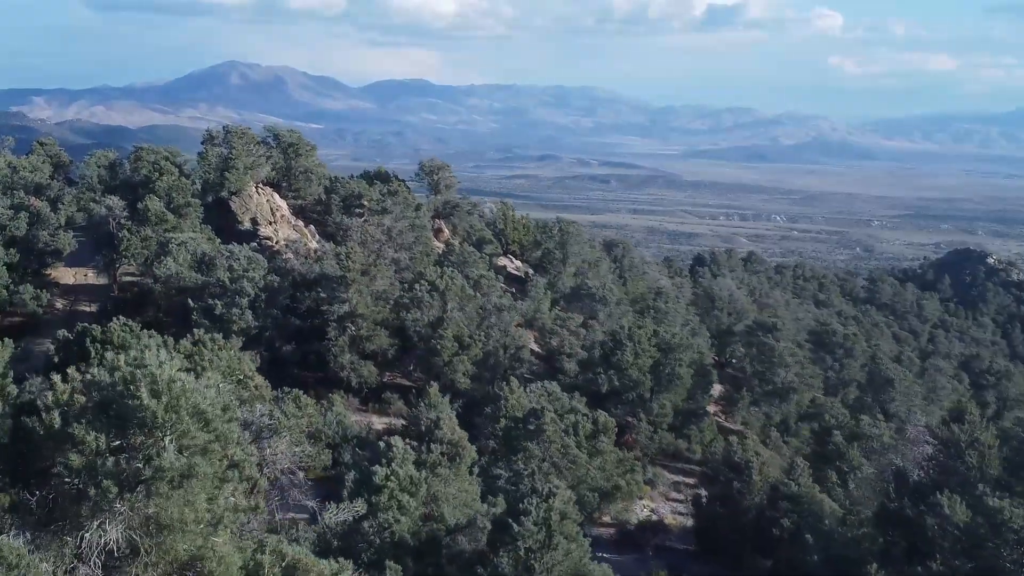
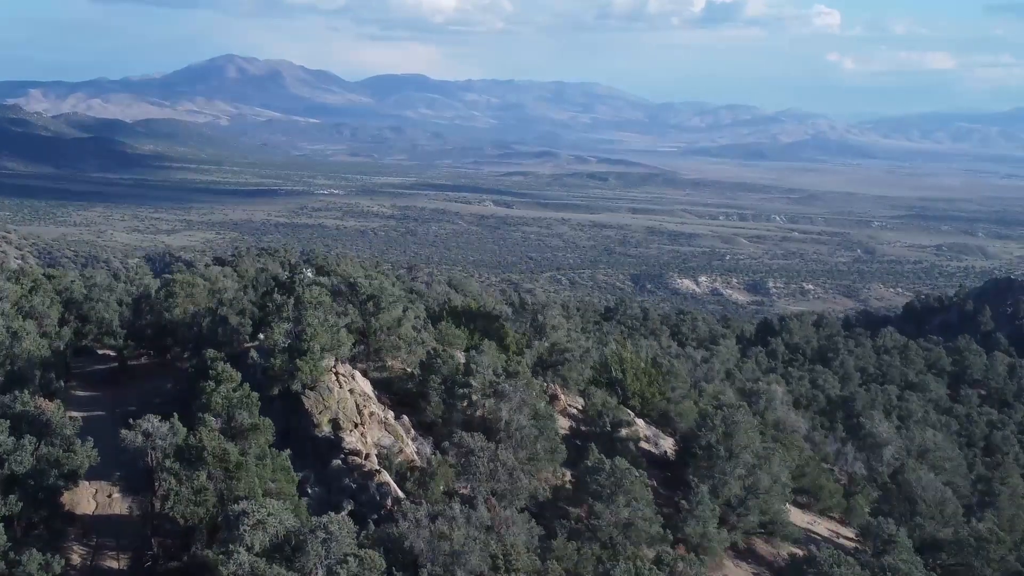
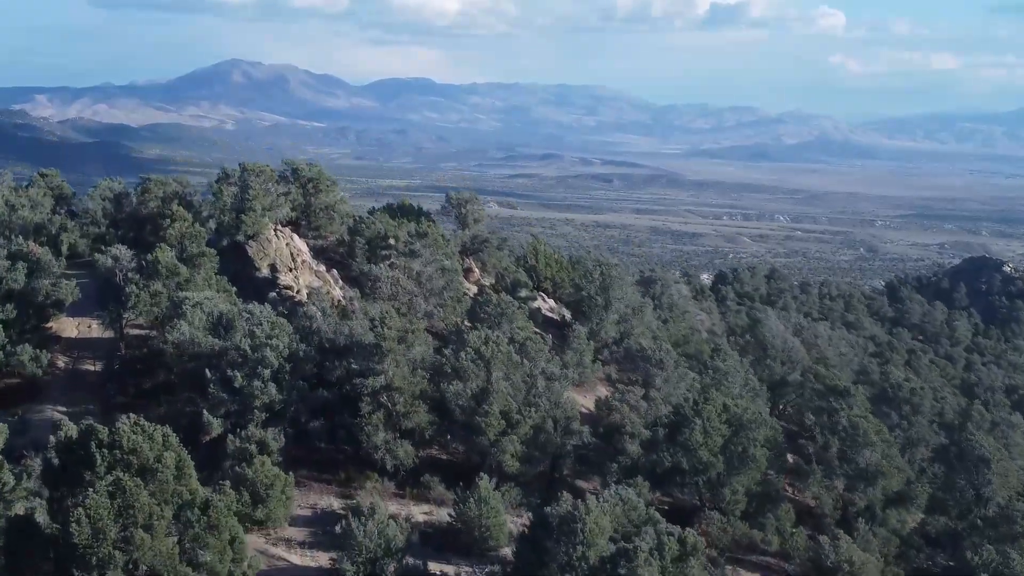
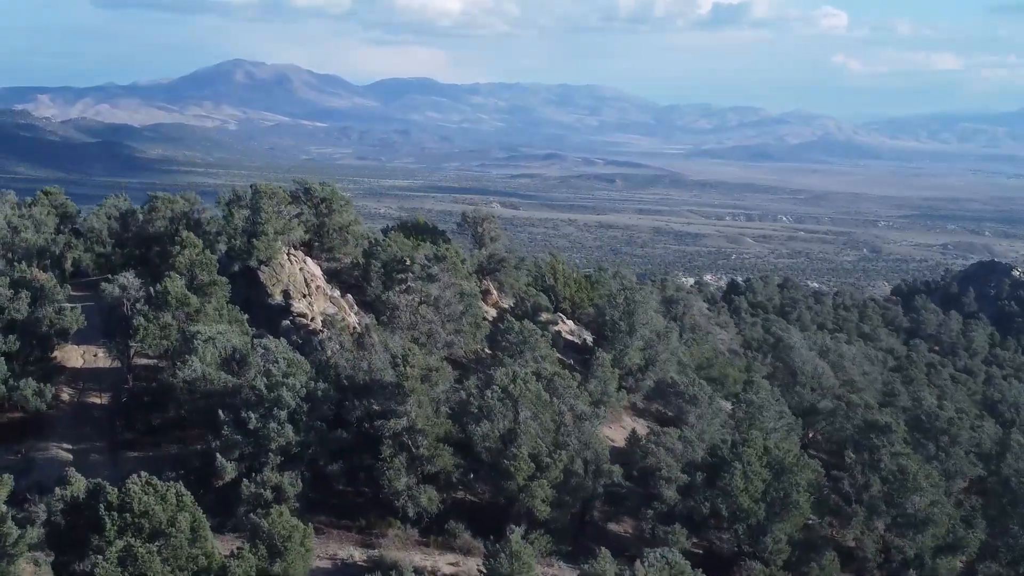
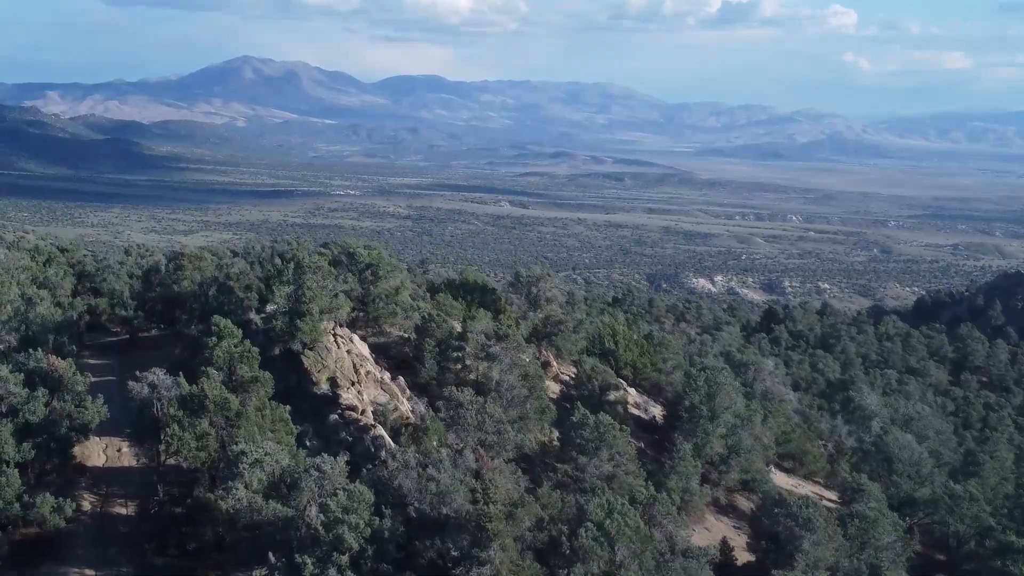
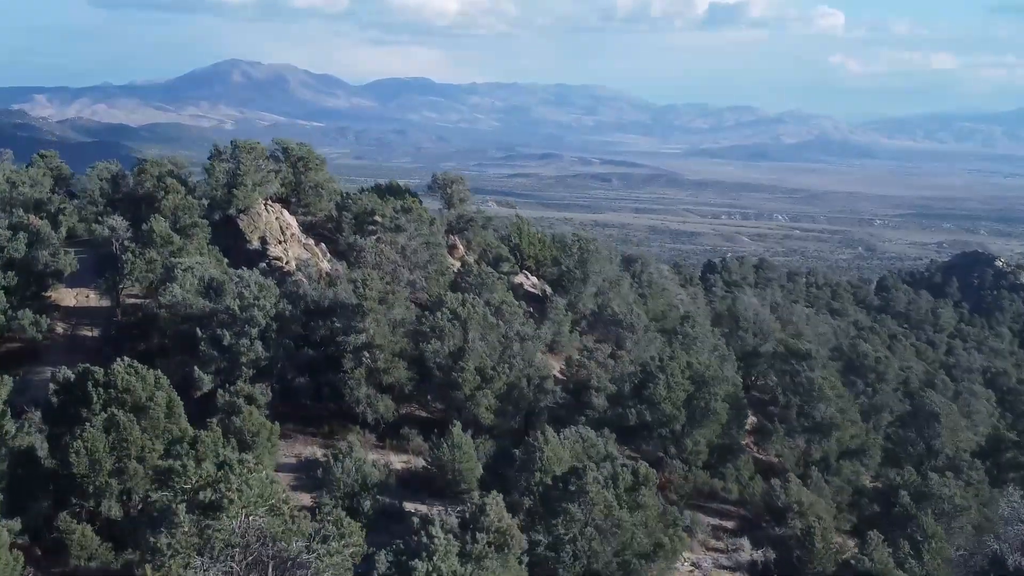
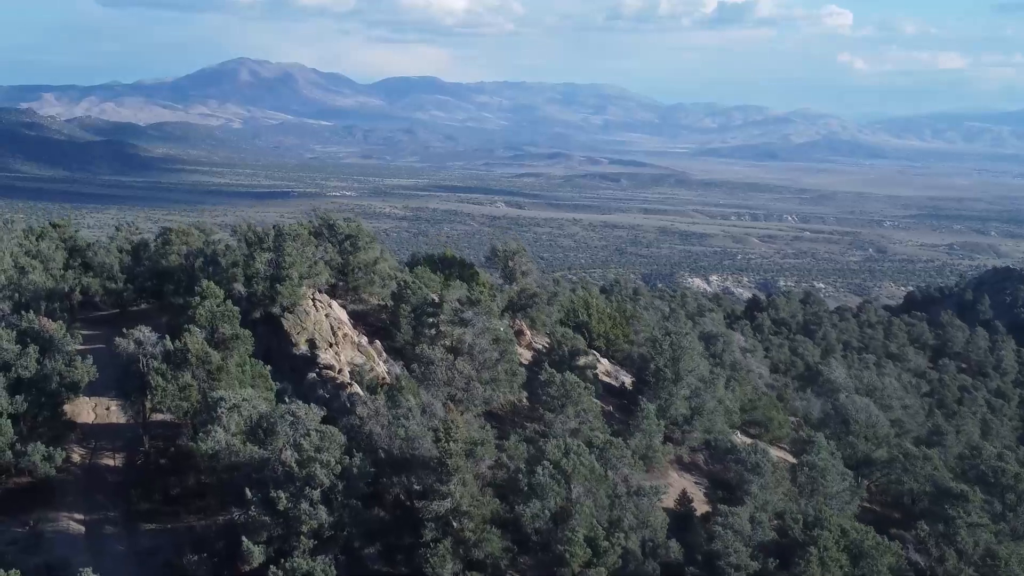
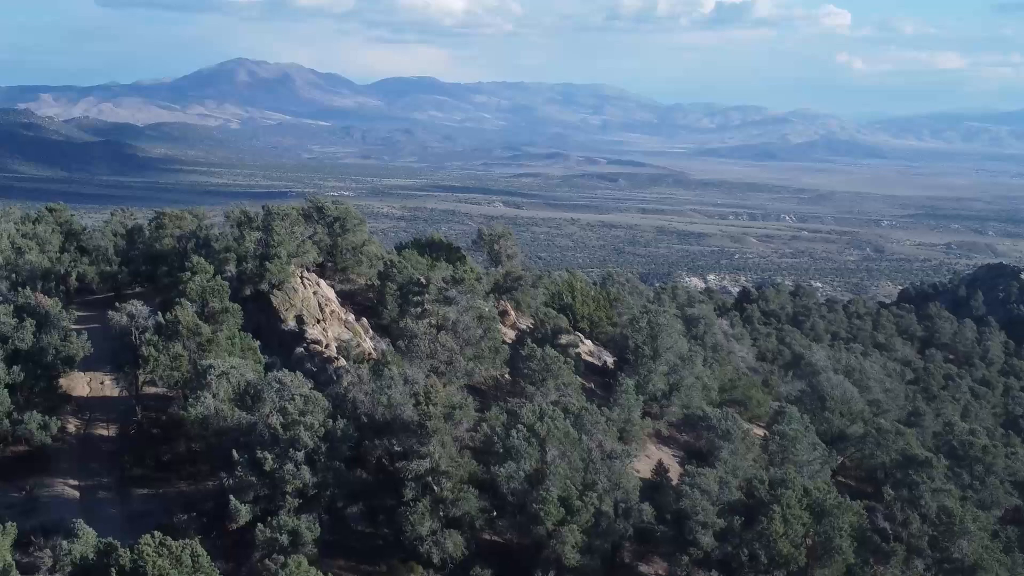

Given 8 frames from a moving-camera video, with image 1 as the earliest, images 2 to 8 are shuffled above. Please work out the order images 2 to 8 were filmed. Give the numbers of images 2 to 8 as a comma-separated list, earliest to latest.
6, 3, 4, 8, 7, 5, 2
